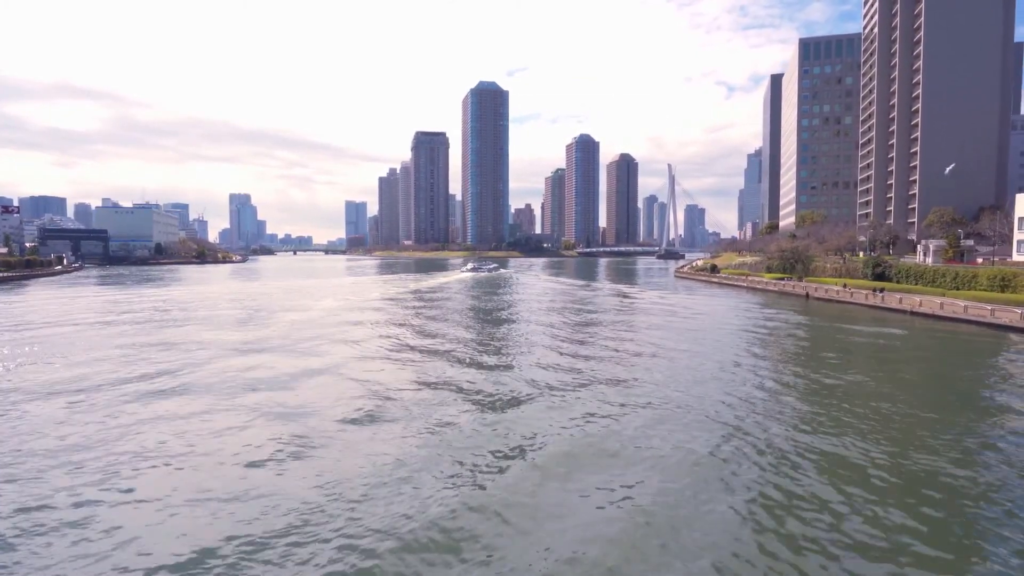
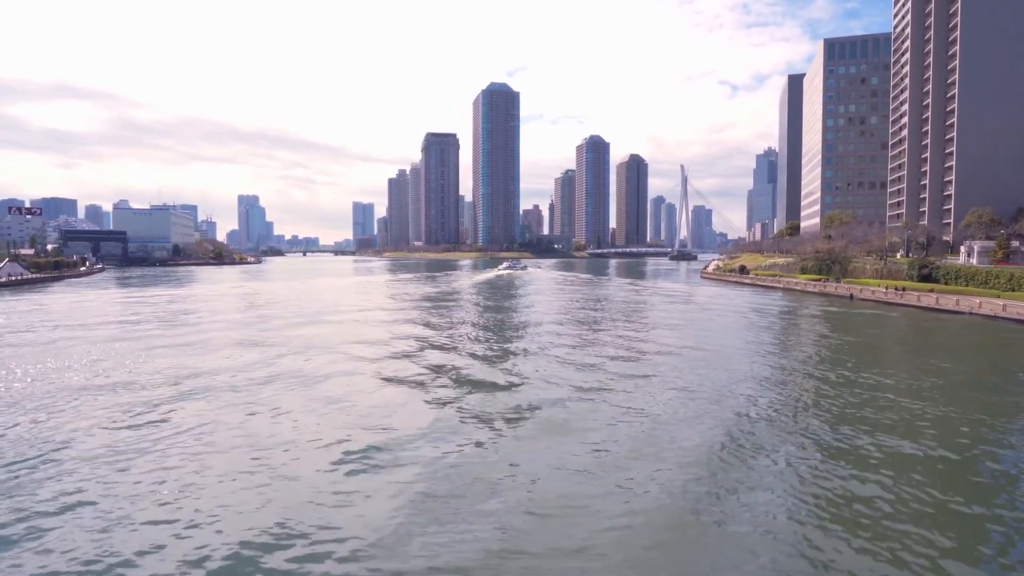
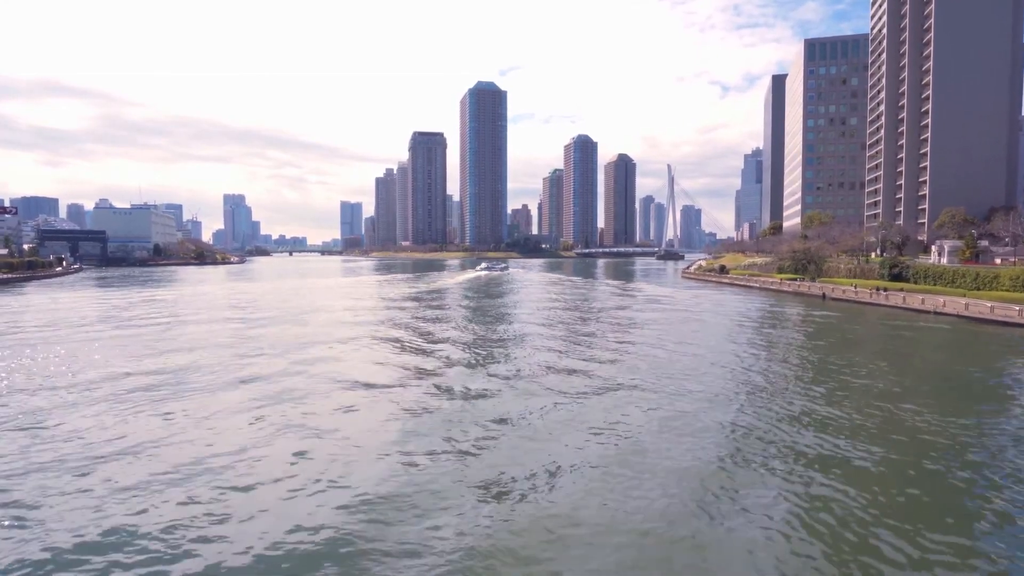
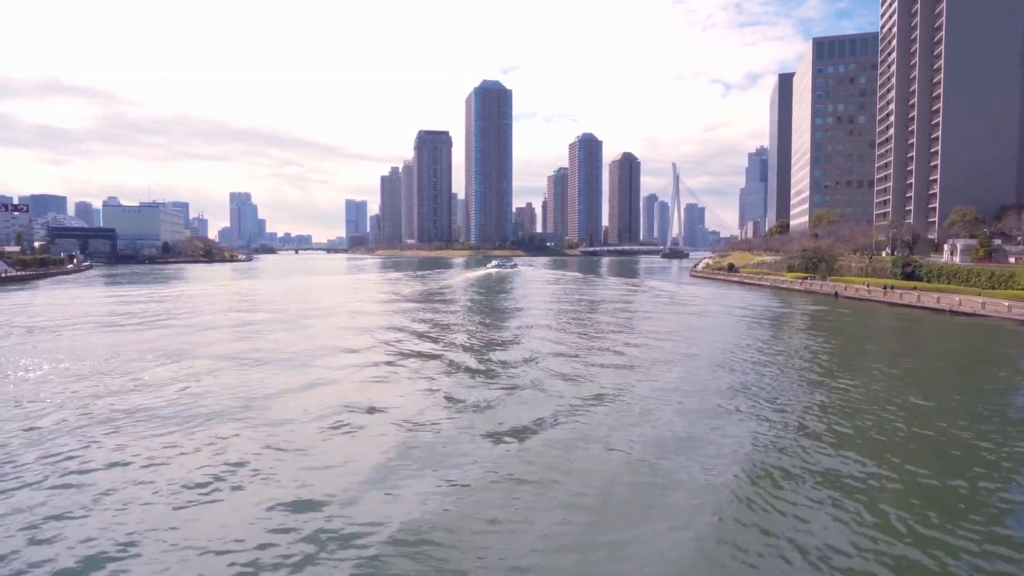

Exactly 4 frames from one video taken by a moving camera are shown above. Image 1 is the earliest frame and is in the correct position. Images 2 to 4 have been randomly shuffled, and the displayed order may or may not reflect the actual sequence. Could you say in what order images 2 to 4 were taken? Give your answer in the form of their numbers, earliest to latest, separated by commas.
3, 4, 2
